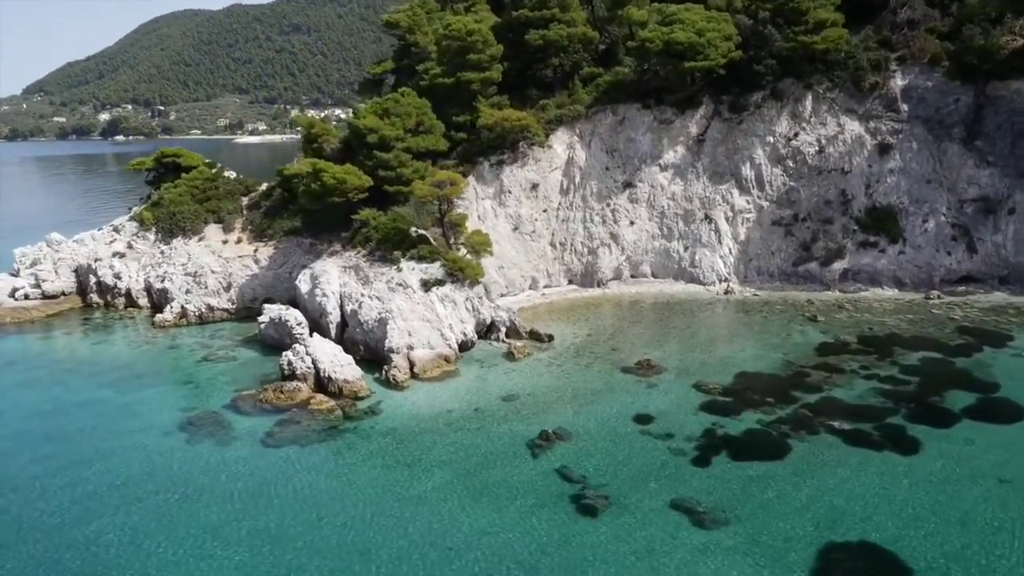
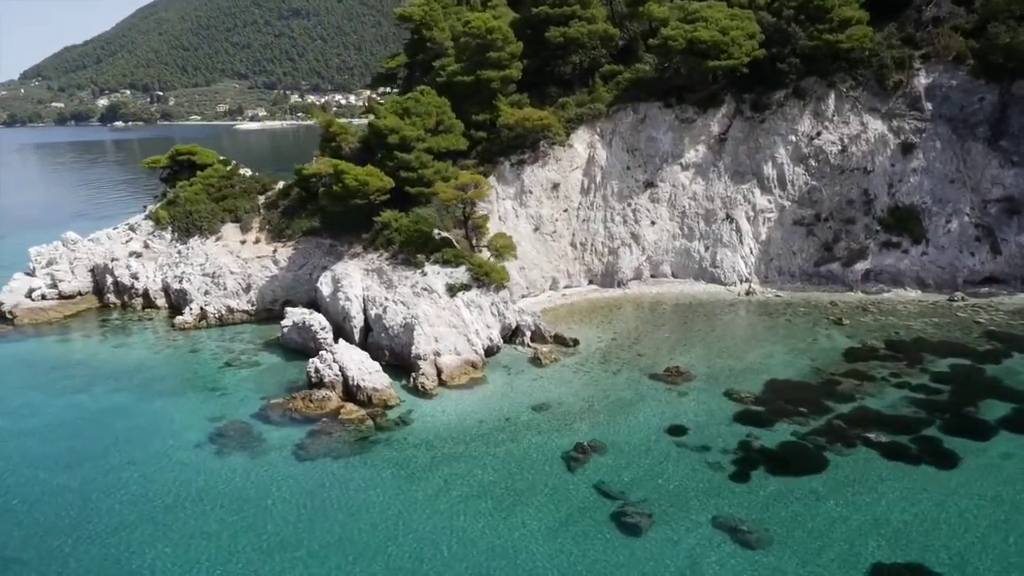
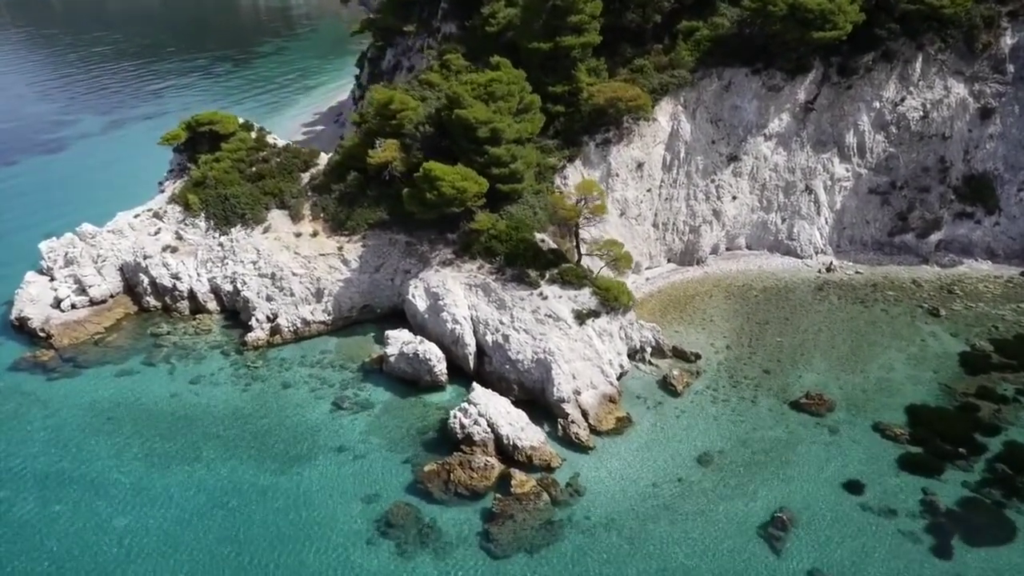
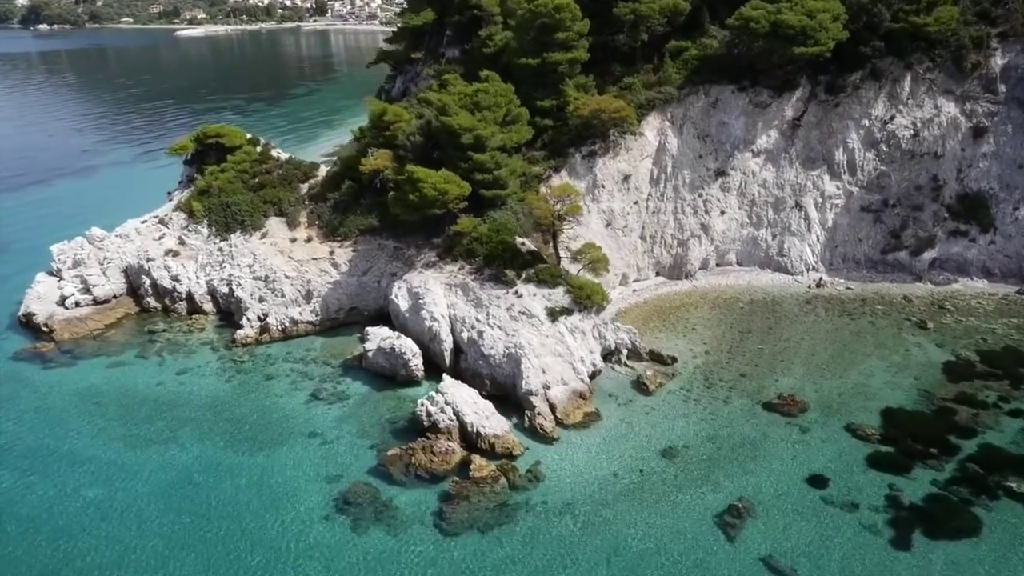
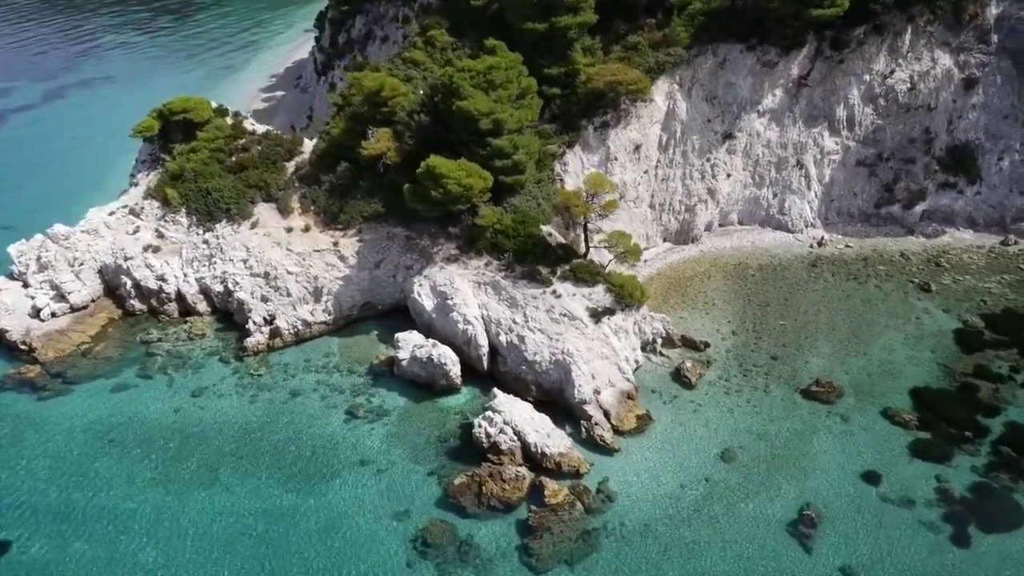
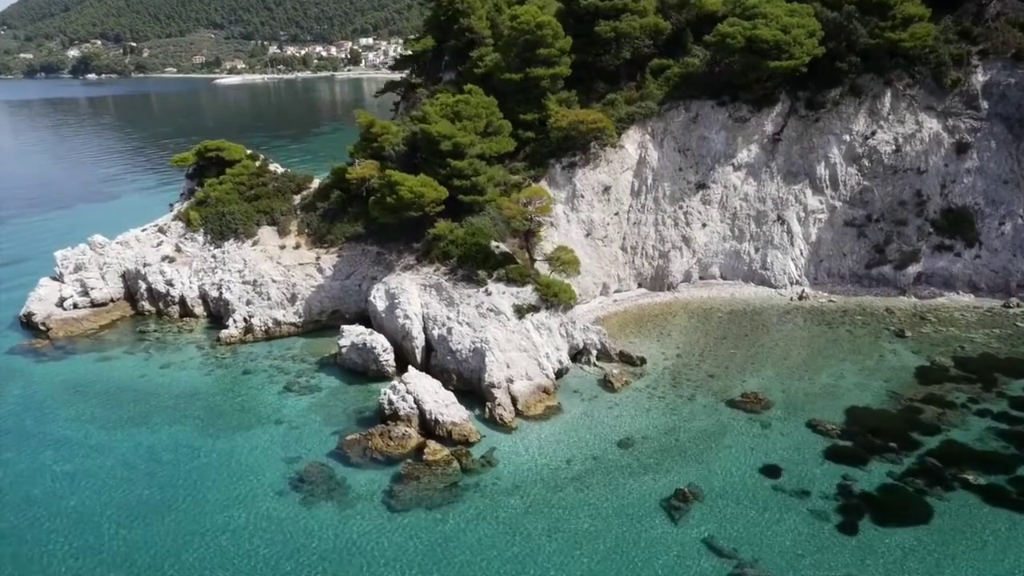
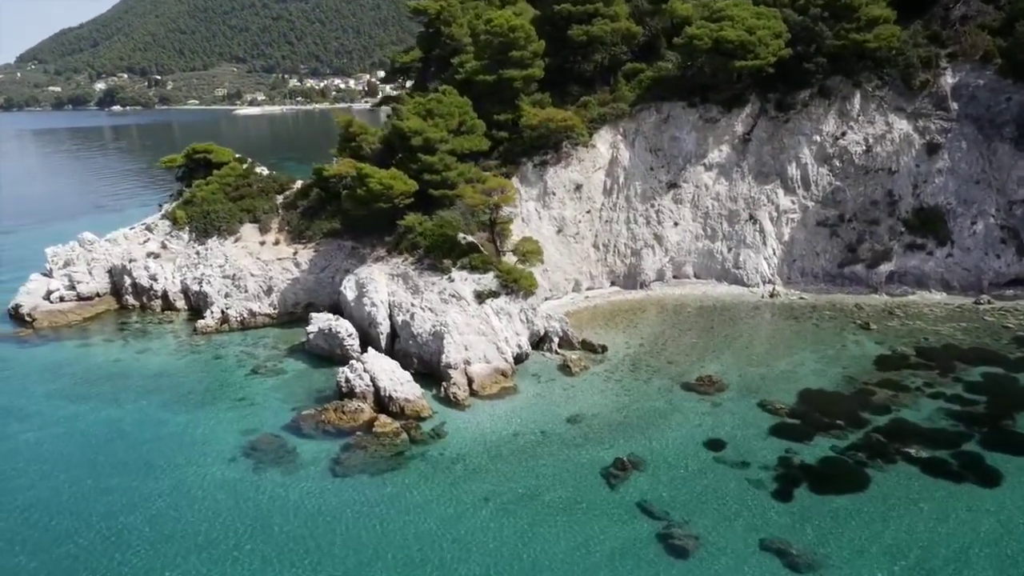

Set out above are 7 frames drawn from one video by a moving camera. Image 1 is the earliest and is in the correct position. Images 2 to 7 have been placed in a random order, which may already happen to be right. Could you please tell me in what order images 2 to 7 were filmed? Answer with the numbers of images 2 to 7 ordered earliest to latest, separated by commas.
2, 7, 6, 4, 3, 5
